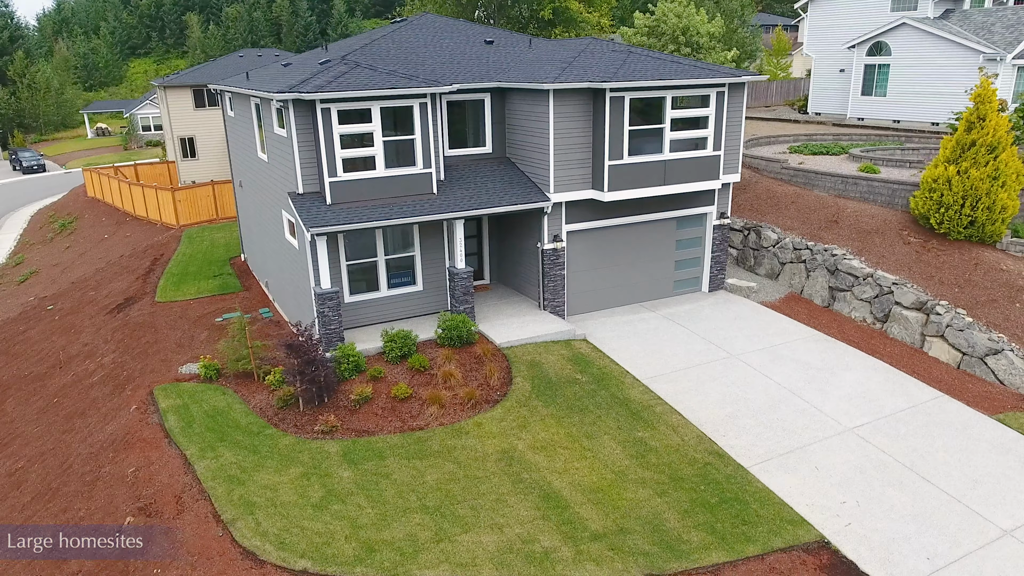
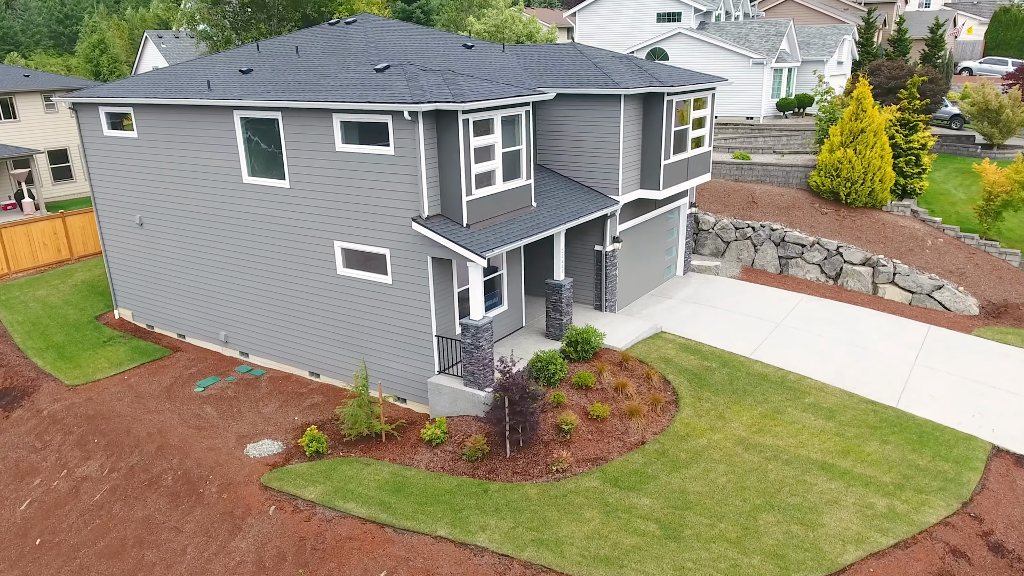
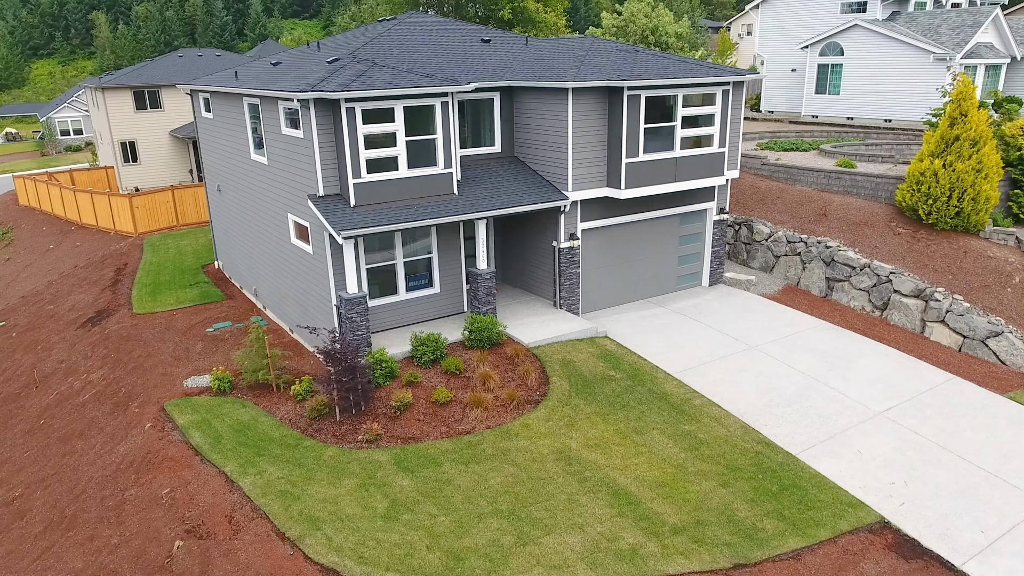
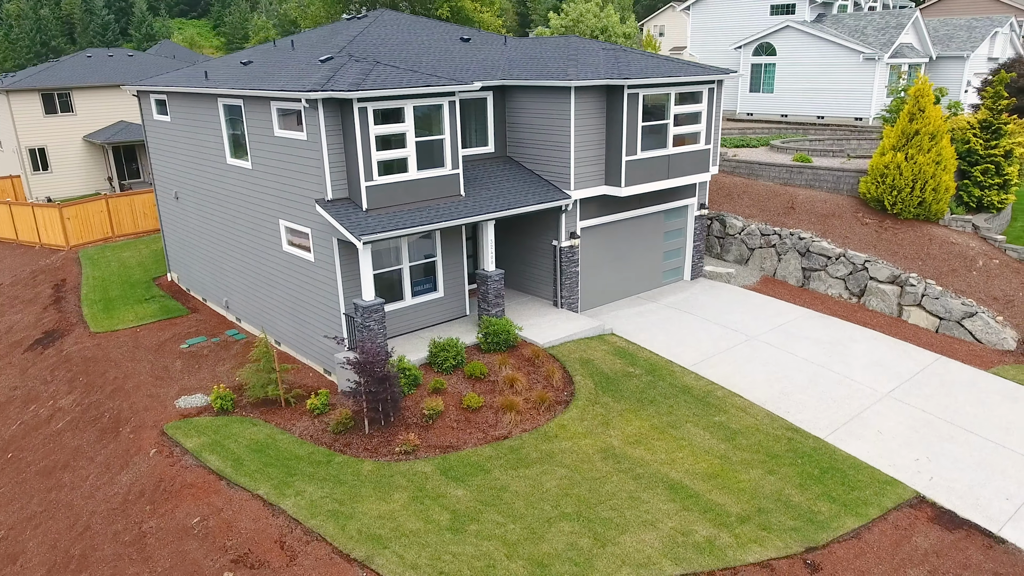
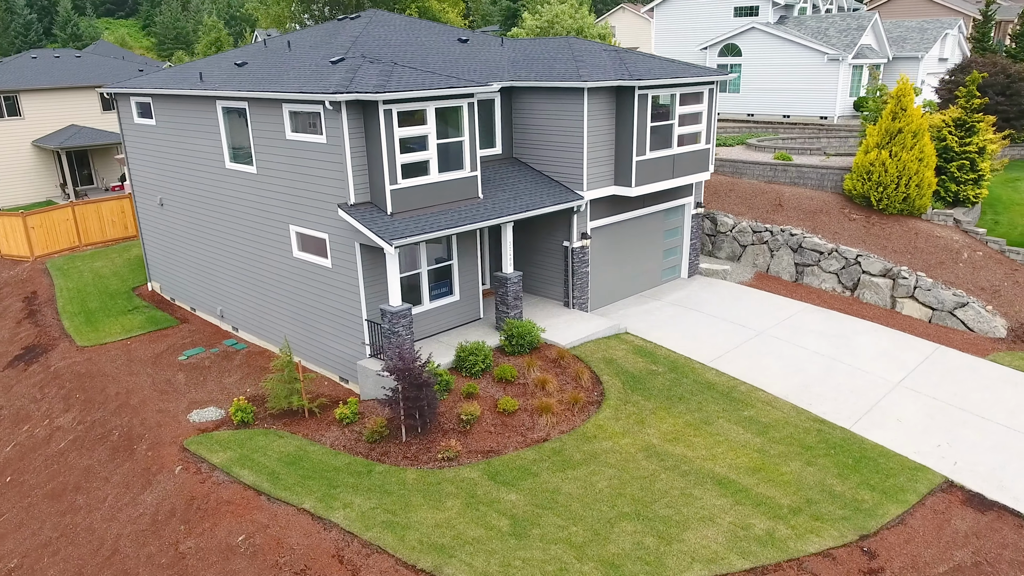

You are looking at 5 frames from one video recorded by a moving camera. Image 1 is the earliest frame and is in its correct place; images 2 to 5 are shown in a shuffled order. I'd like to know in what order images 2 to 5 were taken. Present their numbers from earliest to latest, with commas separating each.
3, 4, 5, 2
